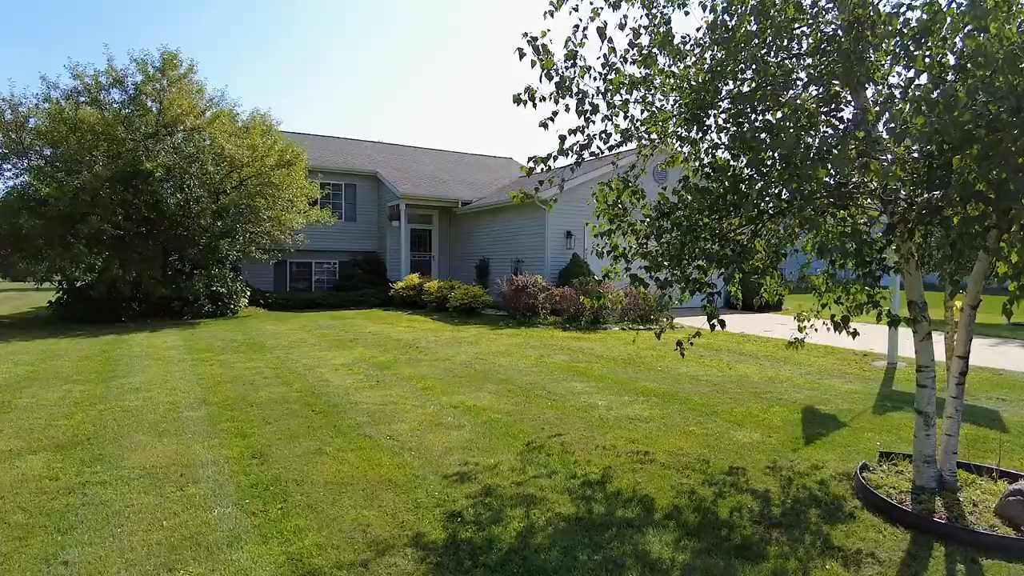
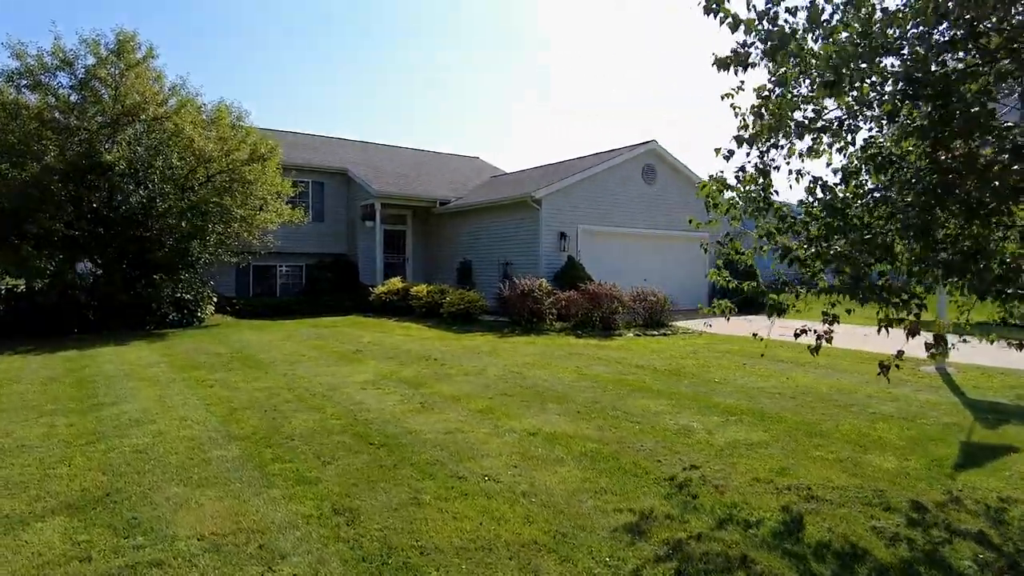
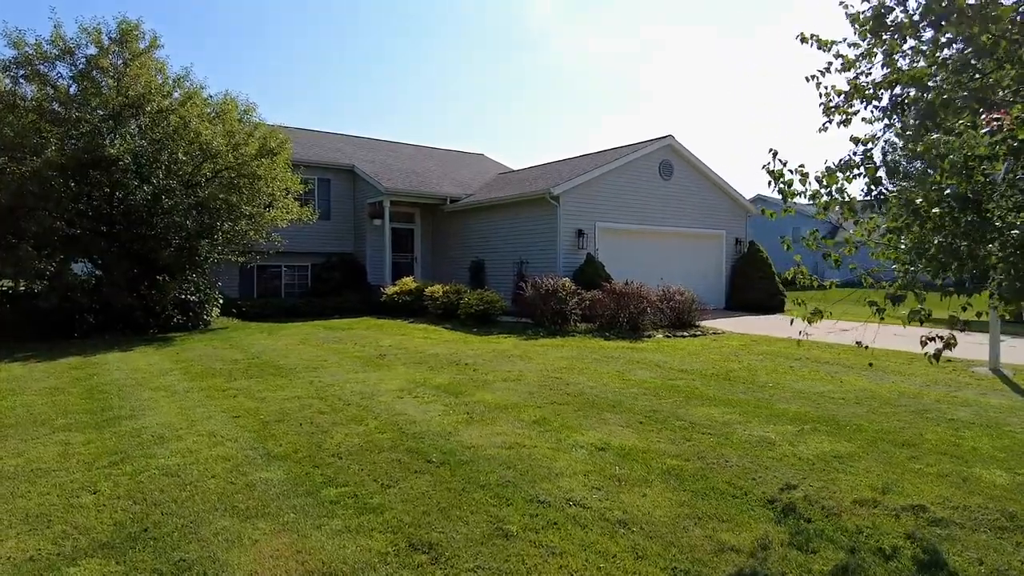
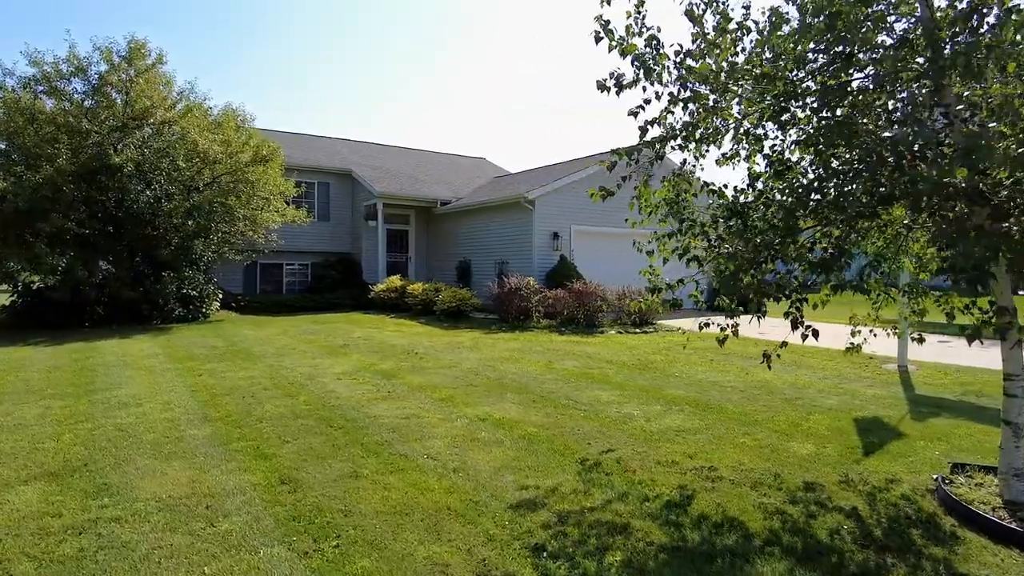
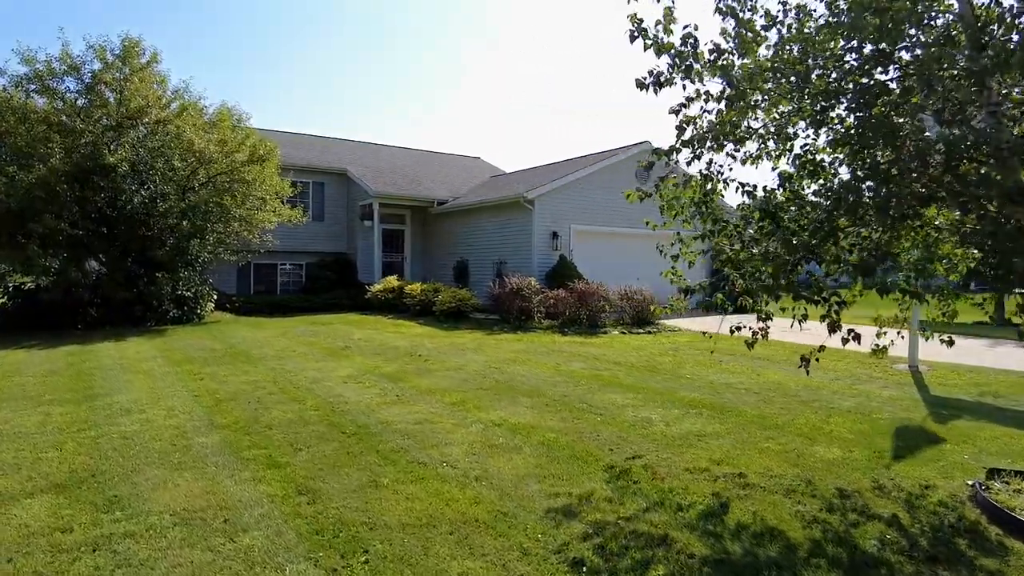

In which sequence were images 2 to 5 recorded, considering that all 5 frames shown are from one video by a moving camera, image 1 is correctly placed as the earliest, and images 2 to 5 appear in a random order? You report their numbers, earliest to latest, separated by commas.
4, 5, 2, 3
